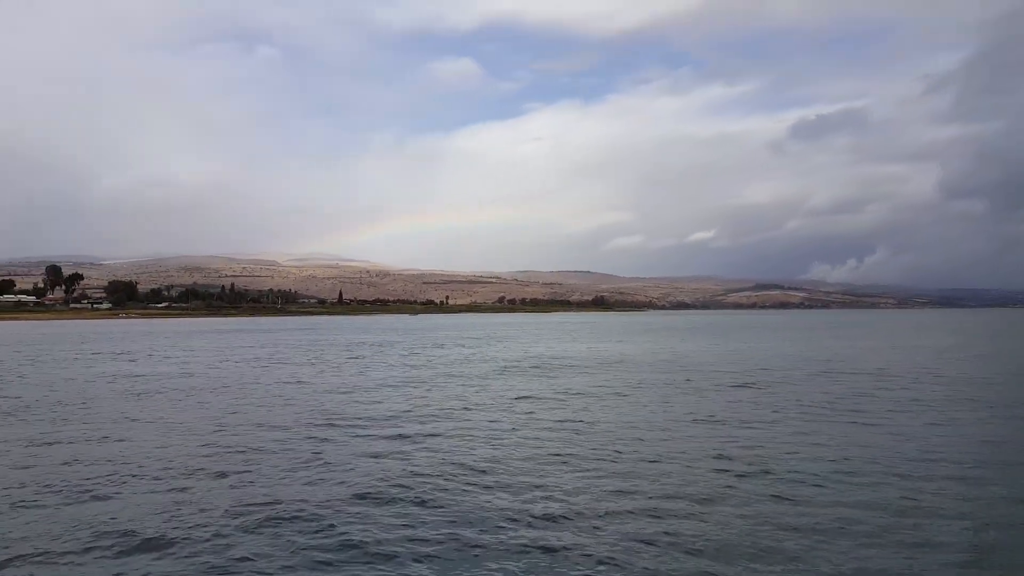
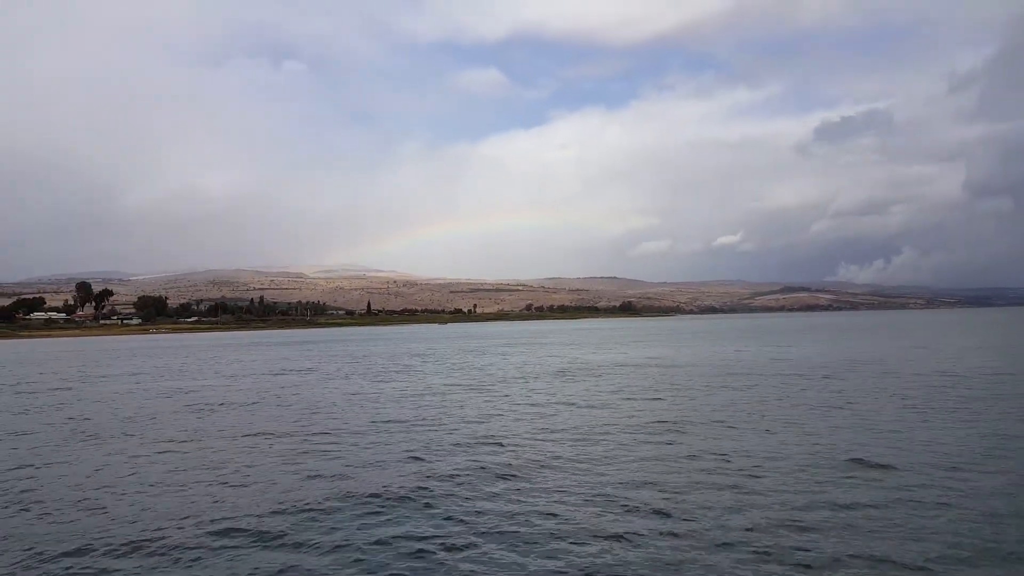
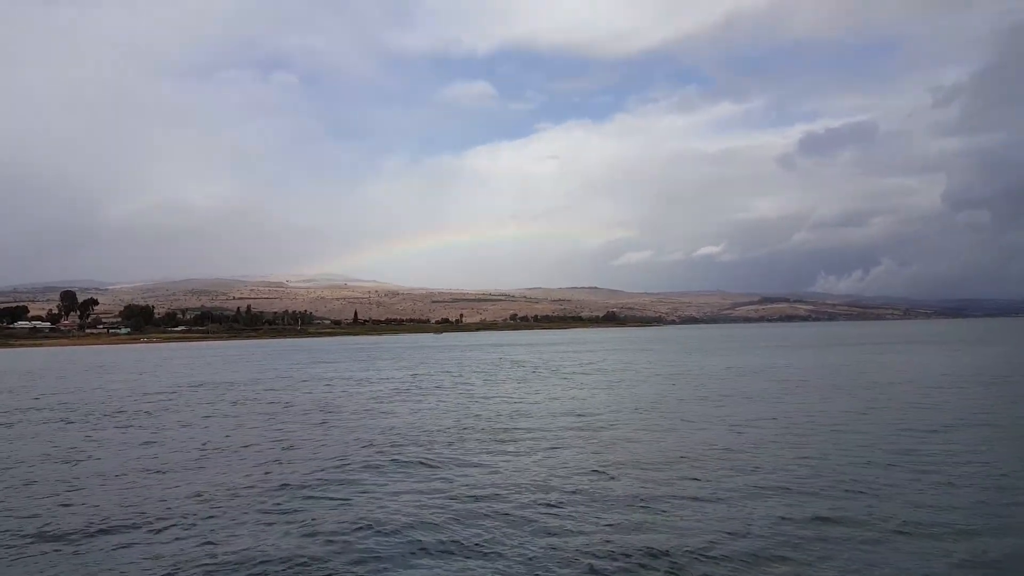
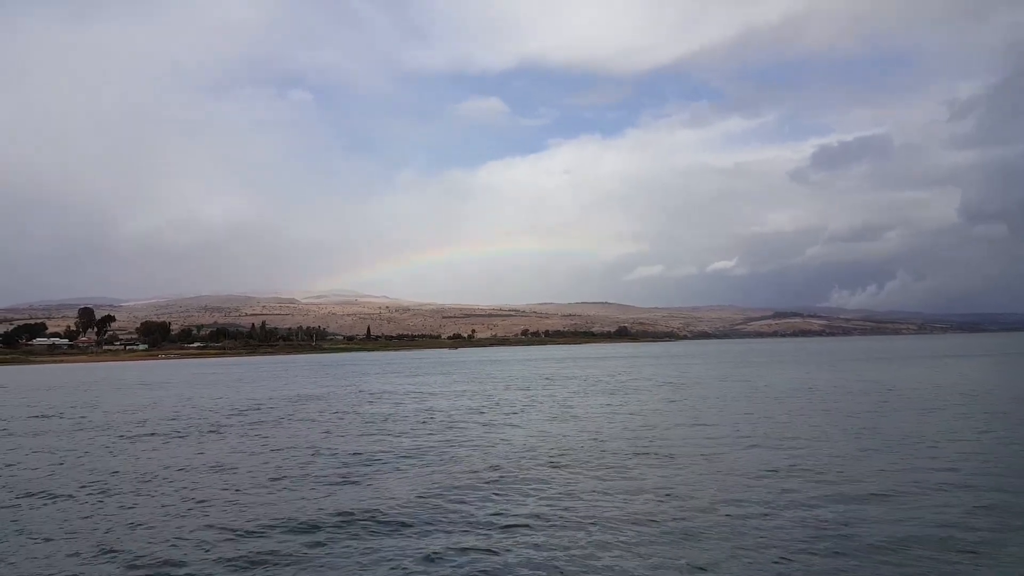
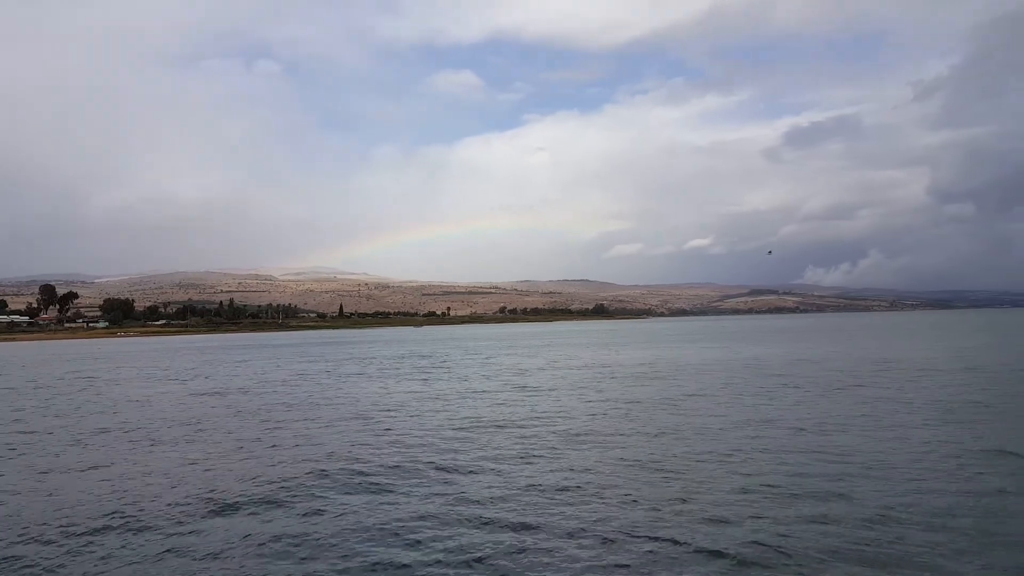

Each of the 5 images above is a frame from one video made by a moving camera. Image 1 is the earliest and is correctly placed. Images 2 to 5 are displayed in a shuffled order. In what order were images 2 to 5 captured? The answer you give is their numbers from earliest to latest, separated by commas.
2, 5, 3, 4
